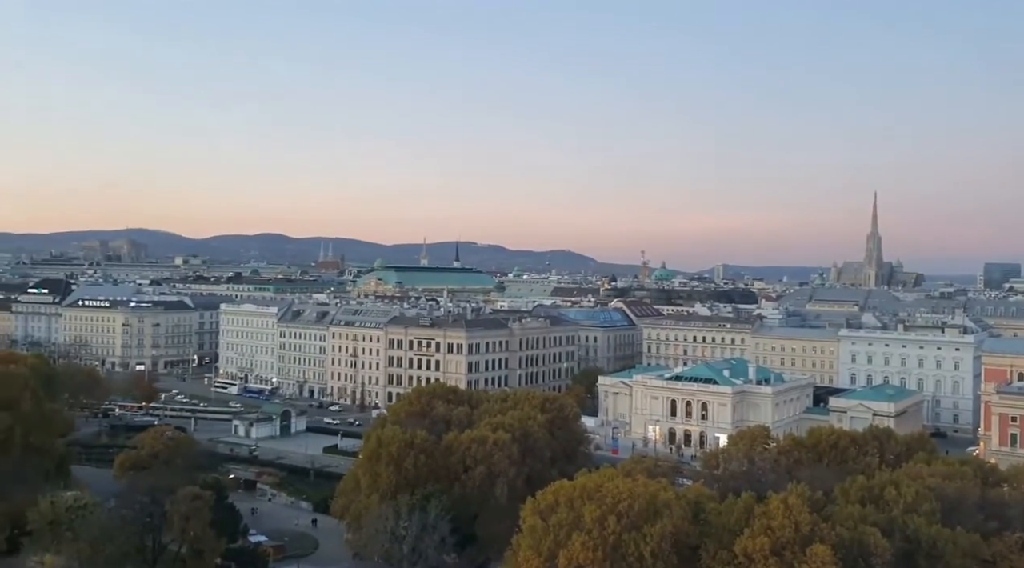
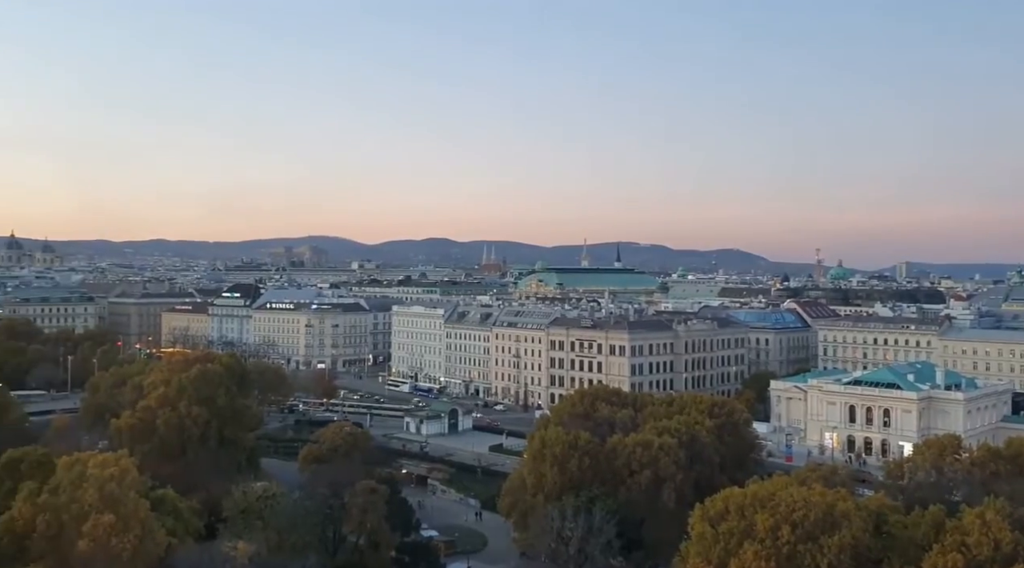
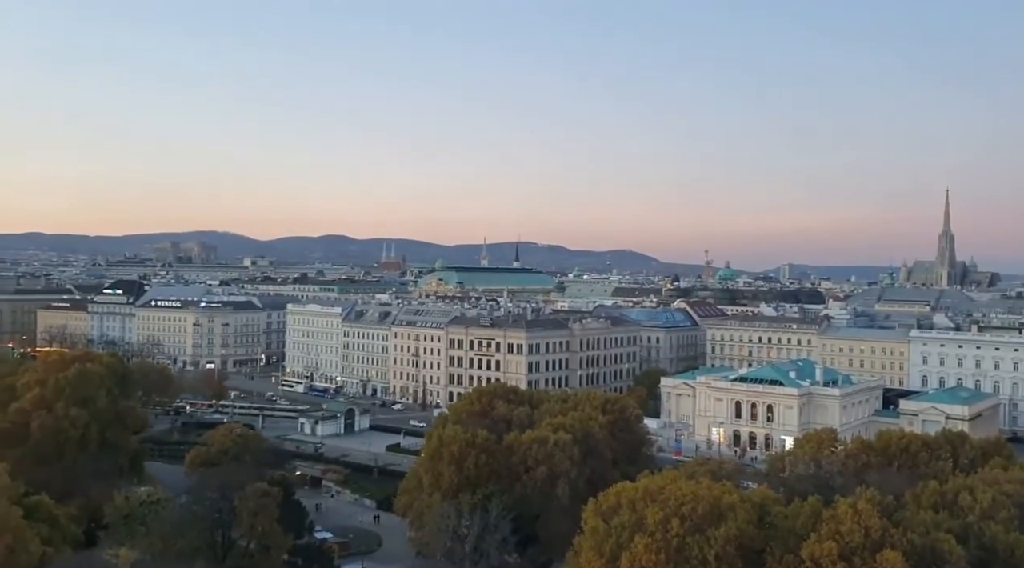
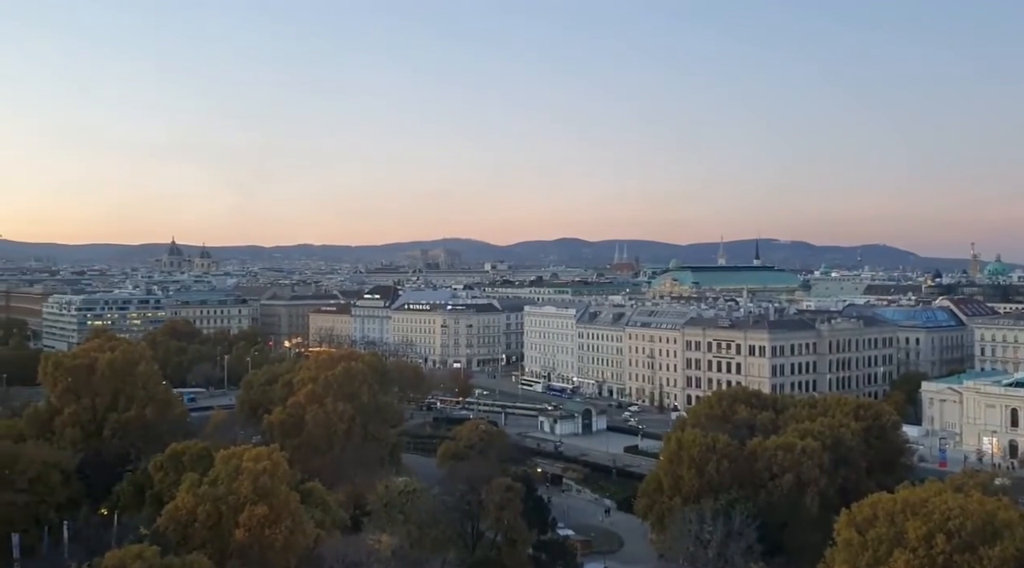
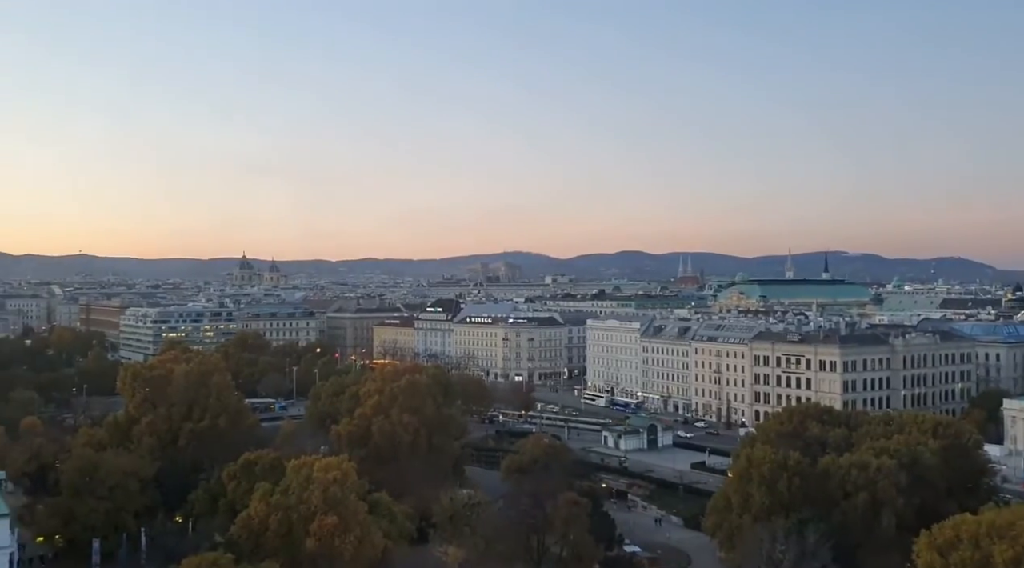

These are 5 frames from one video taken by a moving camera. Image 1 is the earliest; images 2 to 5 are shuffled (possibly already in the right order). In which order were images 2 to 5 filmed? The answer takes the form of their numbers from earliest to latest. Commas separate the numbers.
3, 2, 4, 5
